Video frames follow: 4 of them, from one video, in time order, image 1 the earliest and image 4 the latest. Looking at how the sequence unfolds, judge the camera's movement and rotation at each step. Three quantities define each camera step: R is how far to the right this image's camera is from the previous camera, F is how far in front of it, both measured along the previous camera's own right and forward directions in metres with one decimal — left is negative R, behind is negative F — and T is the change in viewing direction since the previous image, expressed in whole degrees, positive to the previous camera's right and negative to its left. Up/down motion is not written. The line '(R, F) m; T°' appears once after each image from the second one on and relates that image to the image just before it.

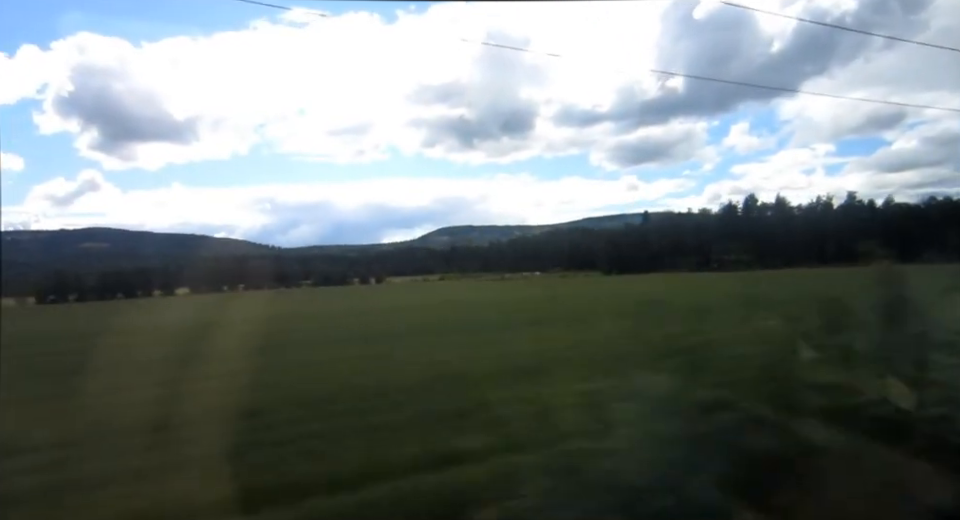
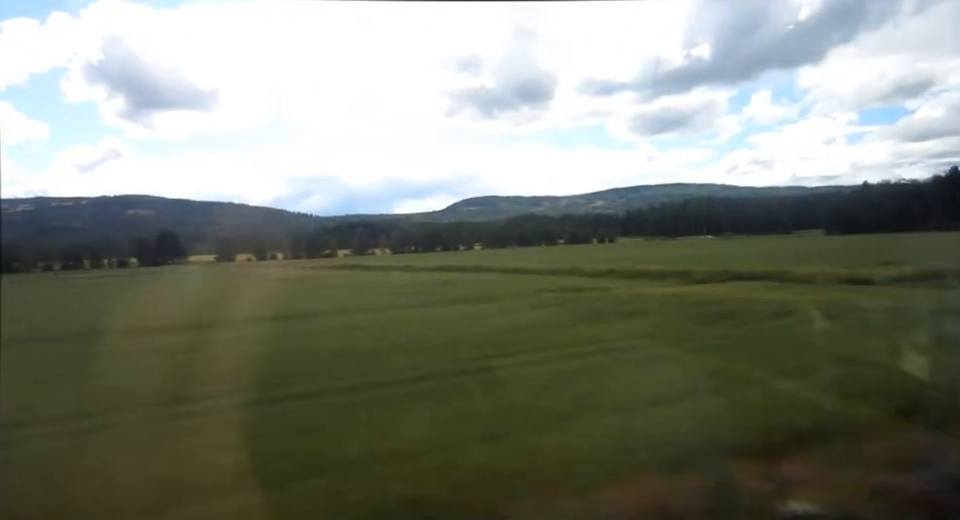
(-1.2, -0.5) m; -1°
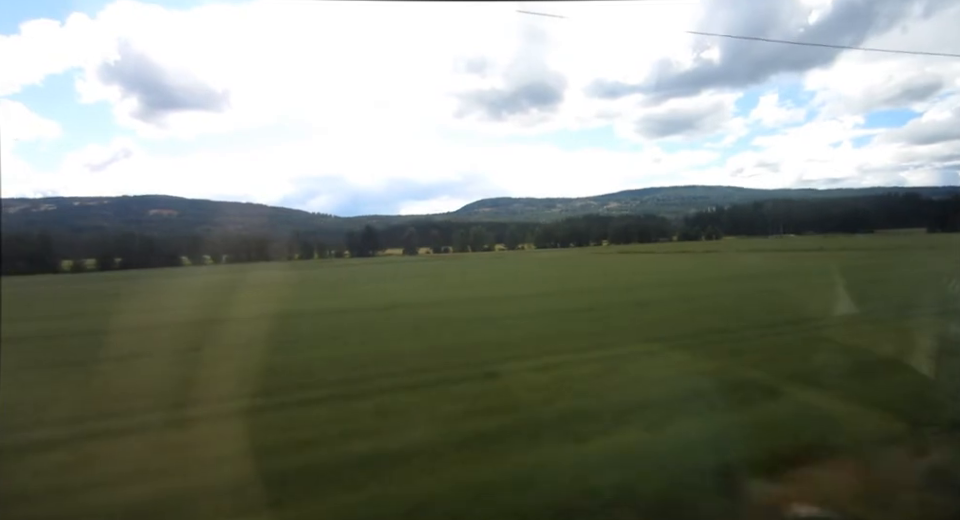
(-0.7, -0.3) m; 0°
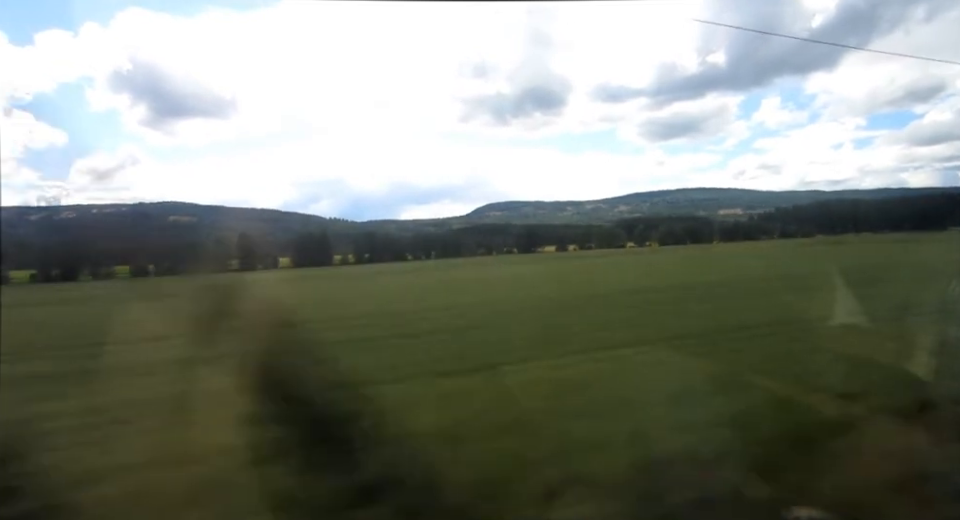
(-0.8, -0.2) m; 0°
